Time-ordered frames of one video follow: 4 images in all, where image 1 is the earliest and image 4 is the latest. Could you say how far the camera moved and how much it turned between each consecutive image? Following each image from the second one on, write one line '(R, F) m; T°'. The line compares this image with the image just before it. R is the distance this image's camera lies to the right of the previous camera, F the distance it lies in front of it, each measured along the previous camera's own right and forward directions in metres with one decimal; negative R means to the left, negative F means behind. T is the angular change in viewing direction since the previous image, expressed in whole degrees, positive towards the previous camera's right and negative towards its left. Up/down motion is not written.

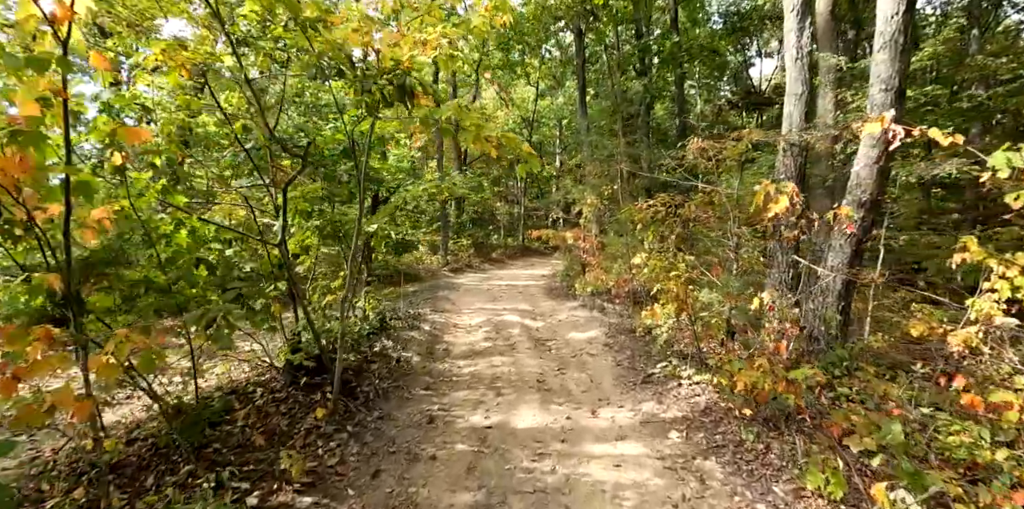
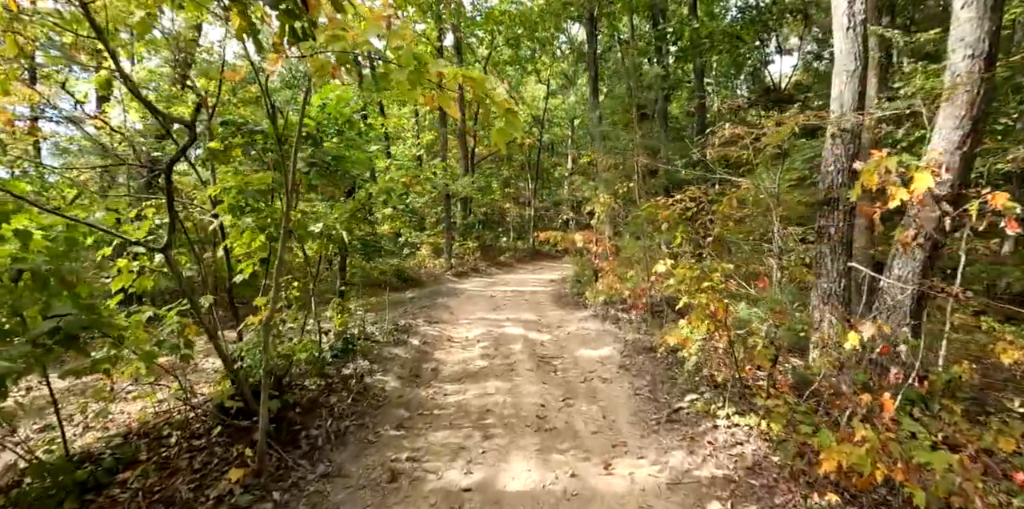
(+0.2, +1.3) m; -1°
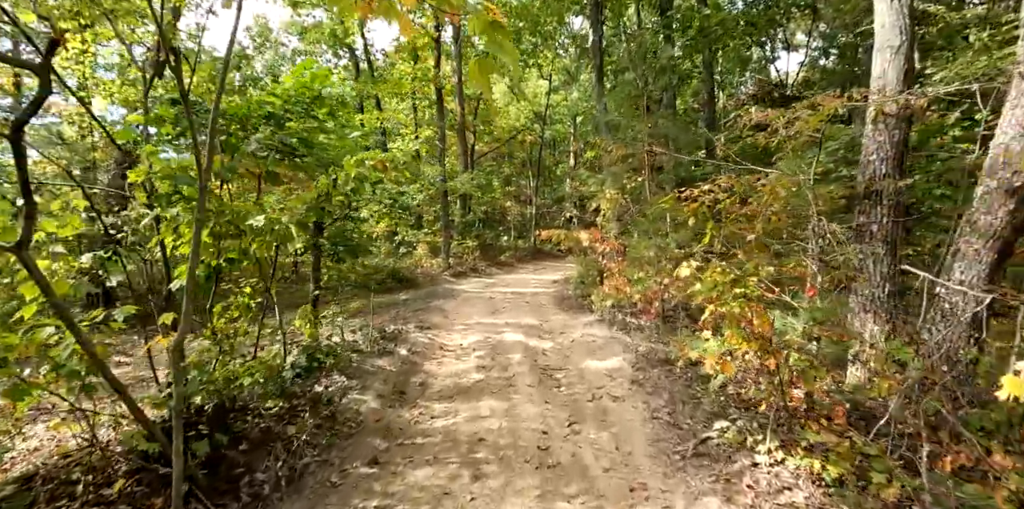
(0.0, +0.9) m; 0°
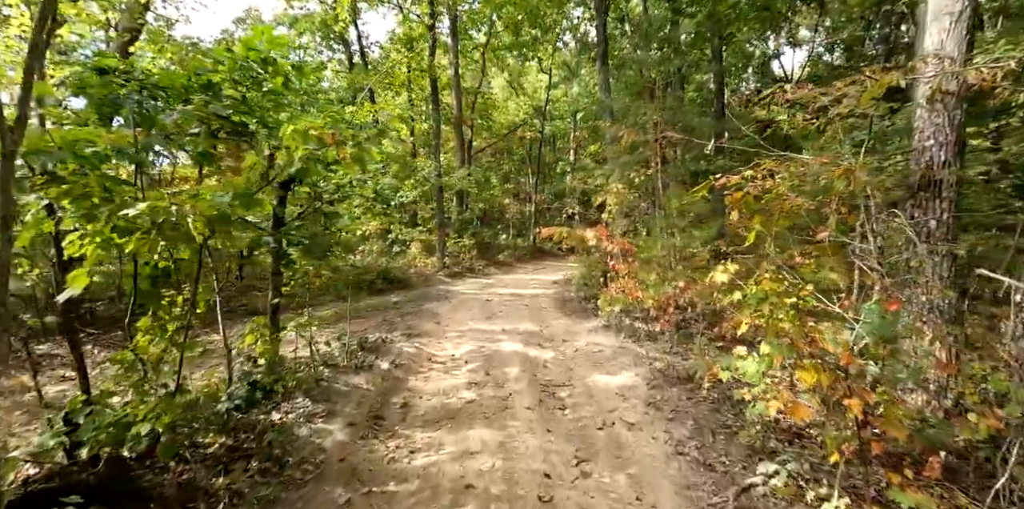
(0.0, +0.9) m; 0°
